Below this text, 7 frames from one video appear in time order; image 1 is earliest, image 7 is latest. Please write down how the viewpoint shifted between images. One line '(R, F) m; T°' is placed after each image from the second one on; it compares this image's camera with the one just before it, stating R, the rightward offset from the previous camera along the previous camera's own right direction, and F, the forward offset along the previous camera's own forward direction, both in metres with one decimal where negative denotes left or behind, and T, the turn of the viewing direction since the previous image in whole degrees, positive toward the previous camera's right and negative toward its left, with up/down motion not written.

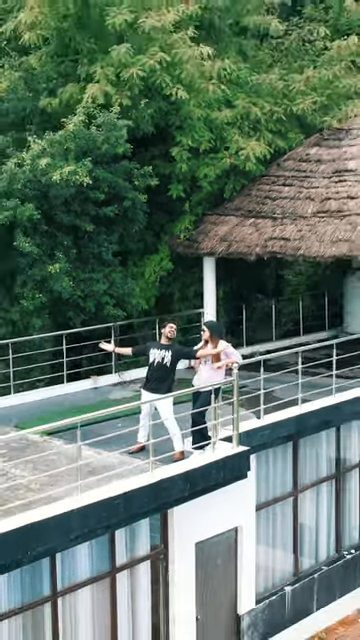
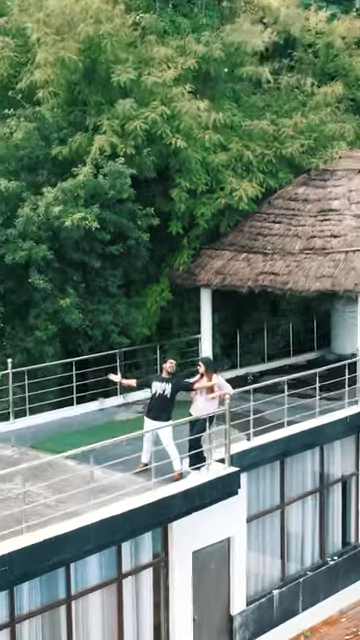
(0.0, -0.6) m; 0°
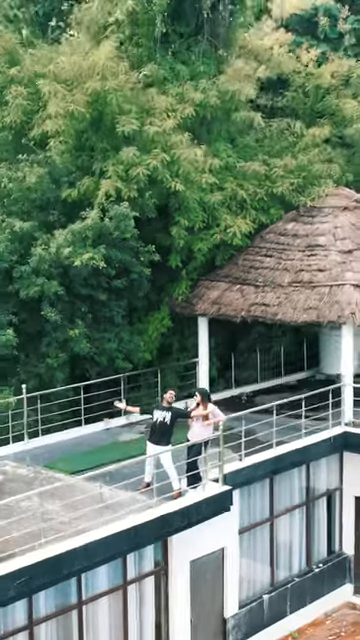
(0.0, -0.6) m; 0°
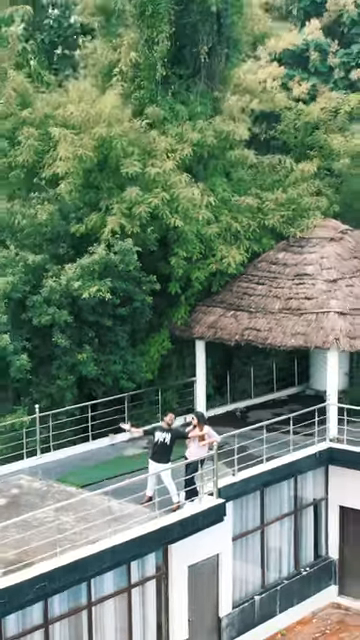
(0.0, -0.6) m; 0°
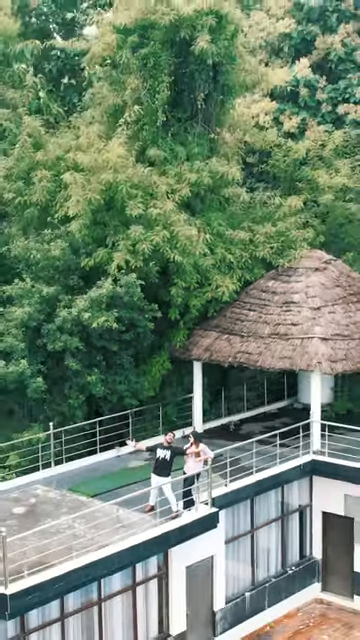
(0.0, -0.8) m; 0°
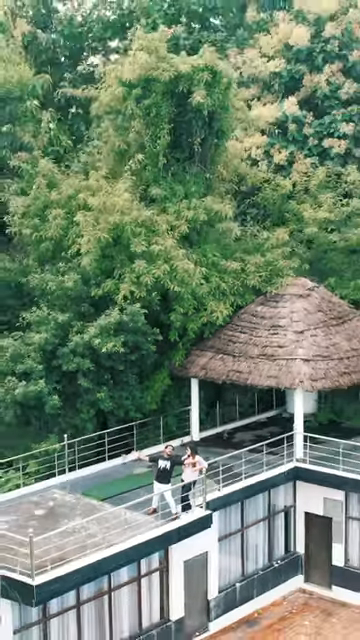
(0.0, -1.1) m; 0°
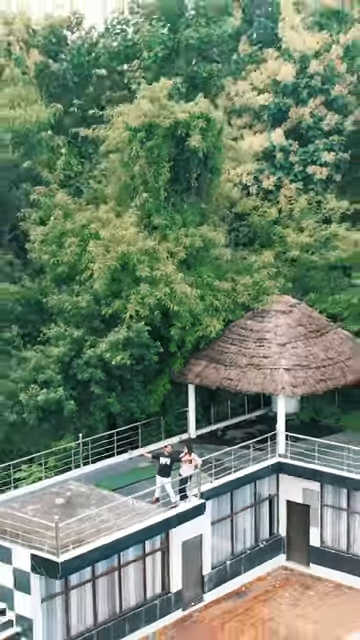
(0.0, -1.5) m; 0°
